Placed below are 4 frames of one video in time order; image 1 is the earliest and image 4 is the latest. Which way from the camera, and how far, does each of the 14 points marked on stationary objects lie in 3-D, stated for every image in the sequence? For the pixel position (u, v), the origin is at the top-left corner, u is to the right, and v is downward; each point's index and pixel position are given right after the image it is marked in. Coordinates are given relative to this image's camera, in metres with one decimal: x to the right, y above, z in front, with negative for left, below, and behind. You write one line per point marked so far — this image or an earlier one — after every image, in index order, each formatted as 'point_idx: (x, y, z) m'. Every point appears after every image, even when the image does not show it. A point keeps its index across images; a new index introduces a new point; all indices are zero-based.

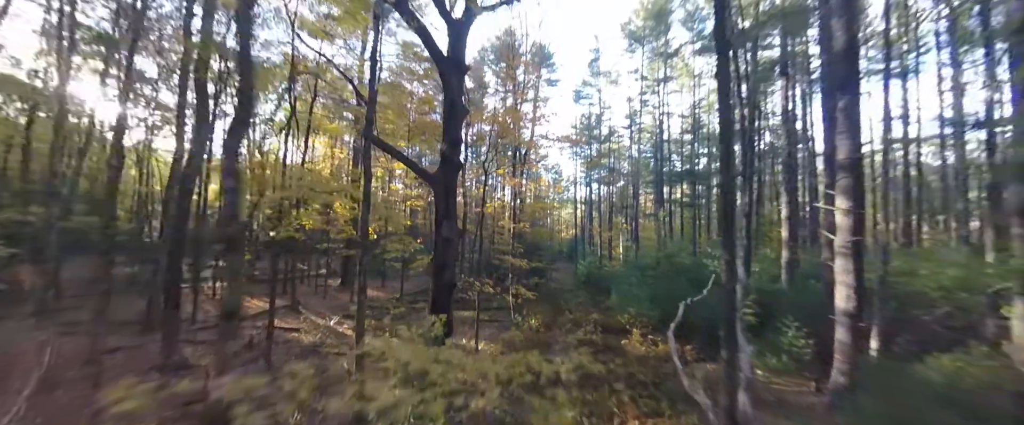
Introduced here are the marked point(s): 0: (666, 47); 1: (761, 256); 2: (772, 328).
0: (+9.6, +10.3, +18.1) m
1: (+9.7, -1.5, +11.4) m
2: (+7.0, -3.1, +7.9) m
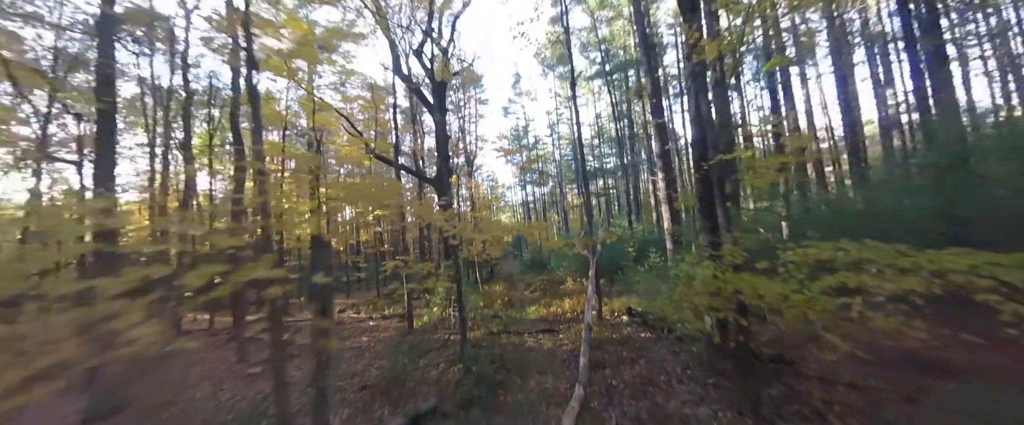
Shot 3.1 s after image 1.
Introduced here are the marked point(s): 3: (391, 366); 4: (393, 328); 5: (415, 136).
0: (+4.7, +11.2, +23.6) m
1: (+7.5, -0.3, +16.8) m
2: (+5.8, -2.0, +12.9) m
3: (-2.2, -2.9, +5.3) m
4: (-3.7, -3.5, +9.0) m
5: (-5.7, +4.5, +17.4) m
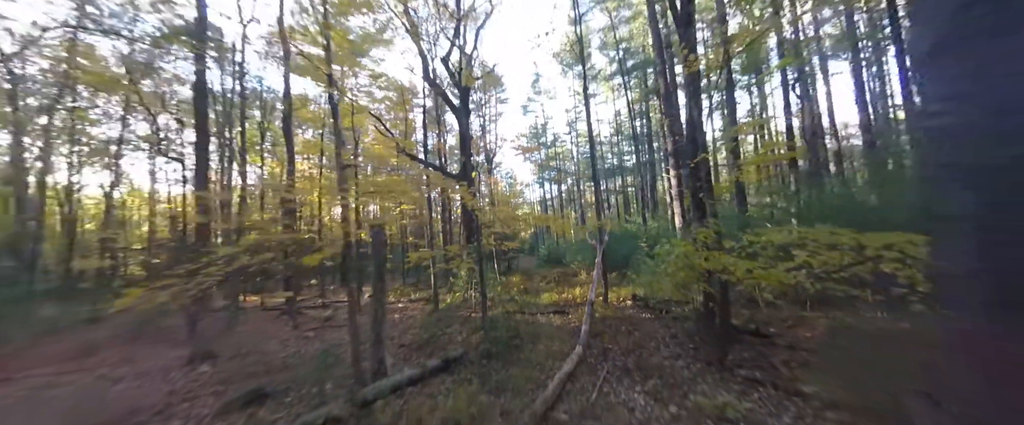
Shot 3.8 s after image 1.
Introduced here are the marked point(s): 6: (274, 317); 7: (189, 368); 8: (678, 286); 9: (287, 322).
0: (+6.3, +11.5, +23.9) m
1: (+8.5, -0.1, +17.1) m
2: (+6.6, -1.8, +13.3) m
3: (-1.9, -2.7, +6.2) m
4: (-3.2, -3.3, +10.0) m
5: (-4.6, +4.9, +18.4) m
6: (-7.4, -3.2, +9.2) m
7: (-6.1, -2.9, +5.6) m
8: (+2.5, -1.1, +4.5) m
9: (-6.5, -3.2, +8.6) m
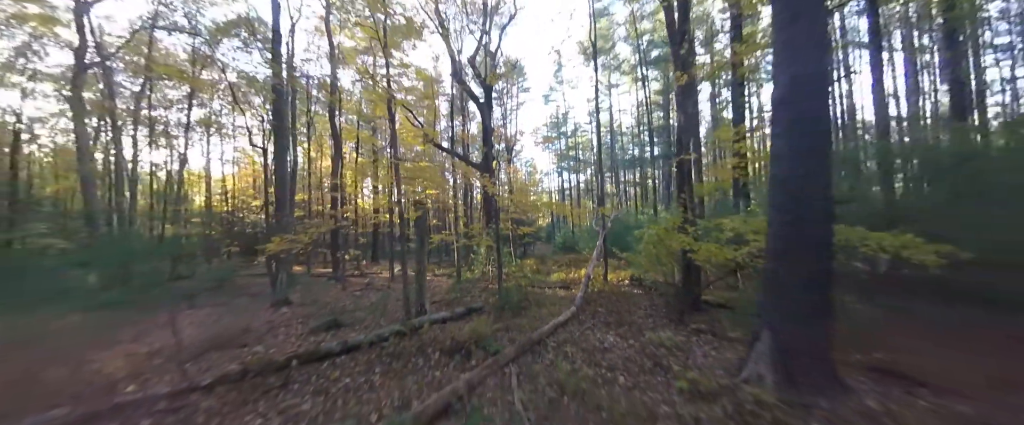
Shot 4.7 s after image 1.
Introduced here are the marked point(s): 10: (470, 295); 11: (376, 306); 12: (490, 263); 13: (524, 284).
0: (+8.1, +12.3, +24.1) m
1: (+9.6, +0.3, +17.6) m
2: (+7.3, -1.4, +14.0) m
3: (-1.6, -2.3, +7.5) m
4: (-2.7, -2.7, +11.4) m
5: (-3.3, +5.9, +19.5) m
6: (-7.0, -2.5, +10.9) m
7: (-5.9, -2.4, +7.2) m
8: (+2.7, -0.9, +5.5) m
9: (-6.1, -2.5, +10.2) m
10: (-1.1, -2.2, +7.8) m
11: (-2.9, -2.0, +6.3) m
12: (-0.8, -2.0, +10.9) m
13: (+0.4, -2.2, +9.0) m
